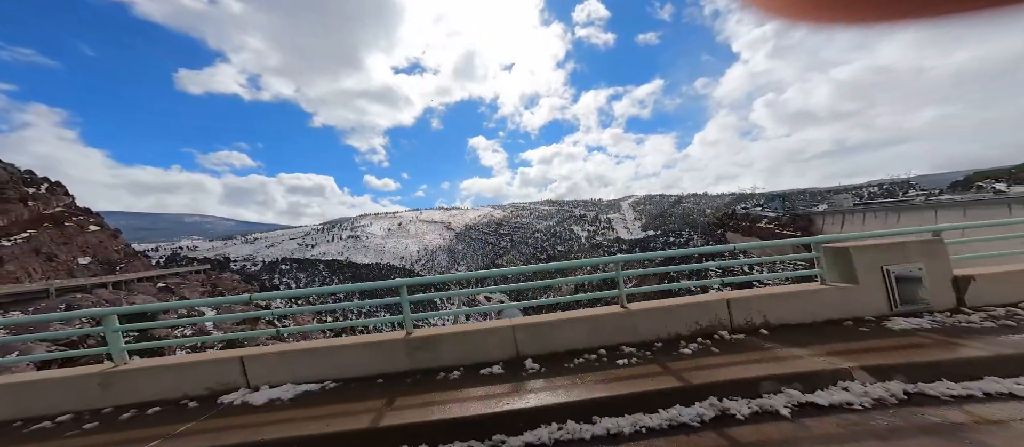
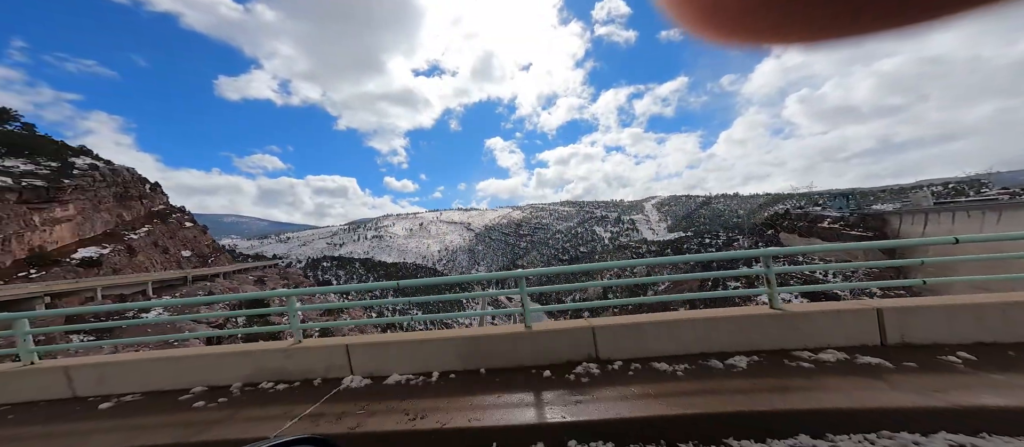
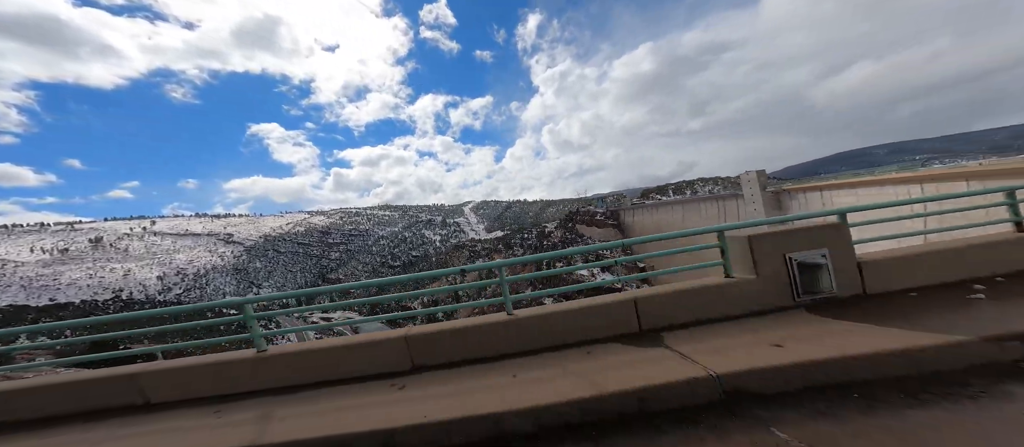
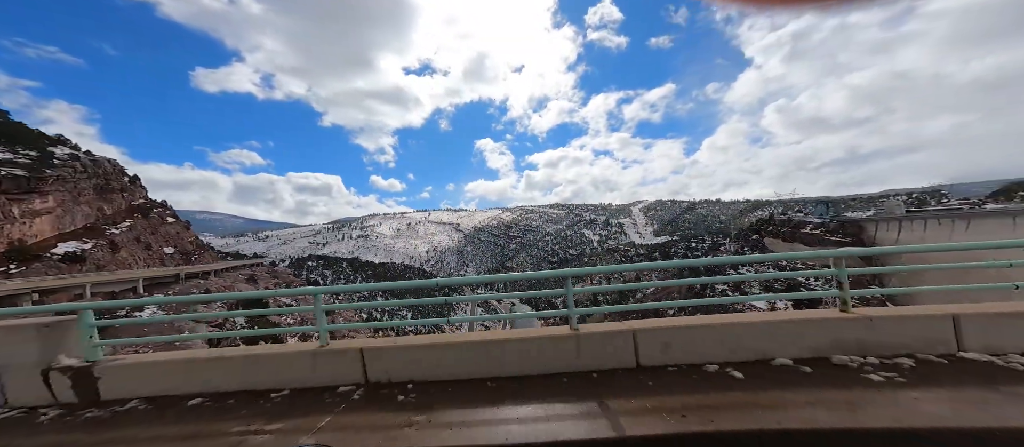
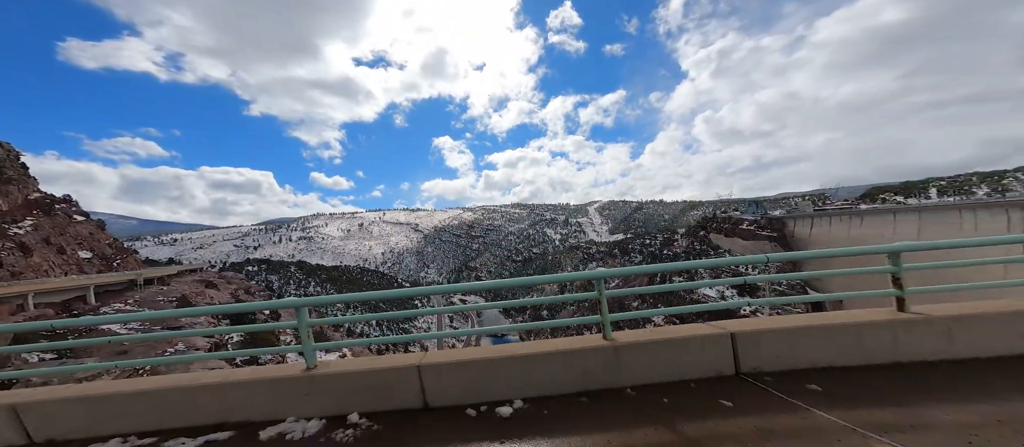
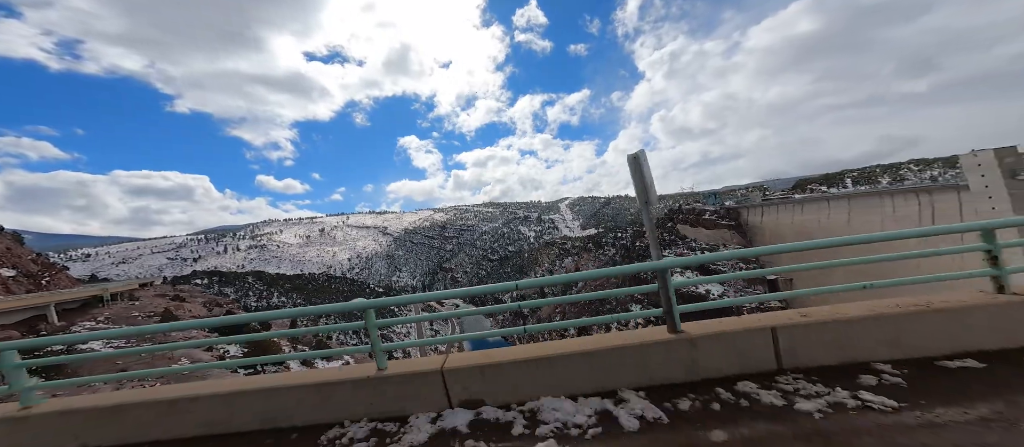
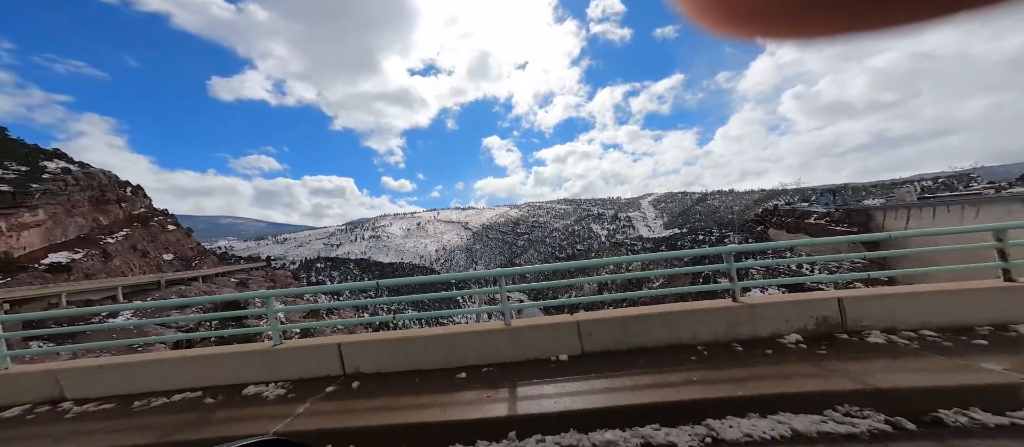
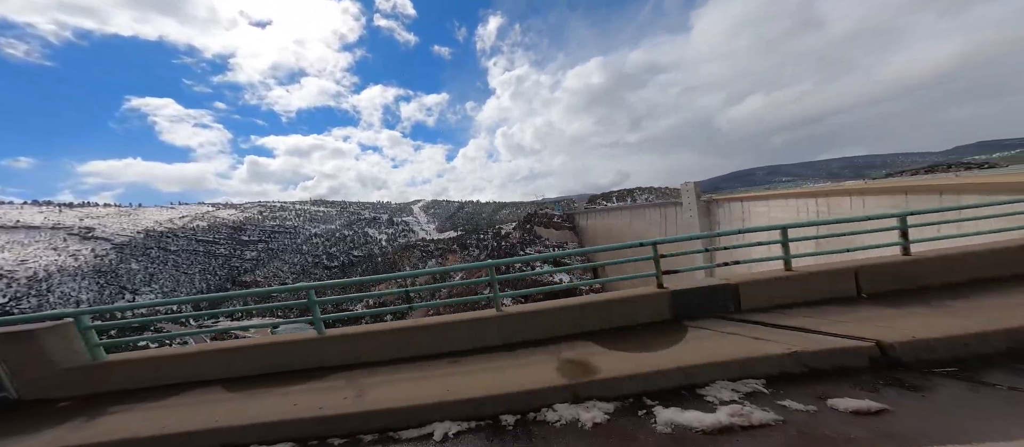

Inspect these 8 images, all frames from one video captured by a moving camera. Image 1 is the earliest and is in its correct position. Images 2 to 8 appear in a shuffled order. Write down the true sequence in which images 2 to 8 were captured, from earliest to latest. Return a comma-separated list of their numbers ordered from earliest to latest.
7, 2, 4, 5, 6, 3, 8
